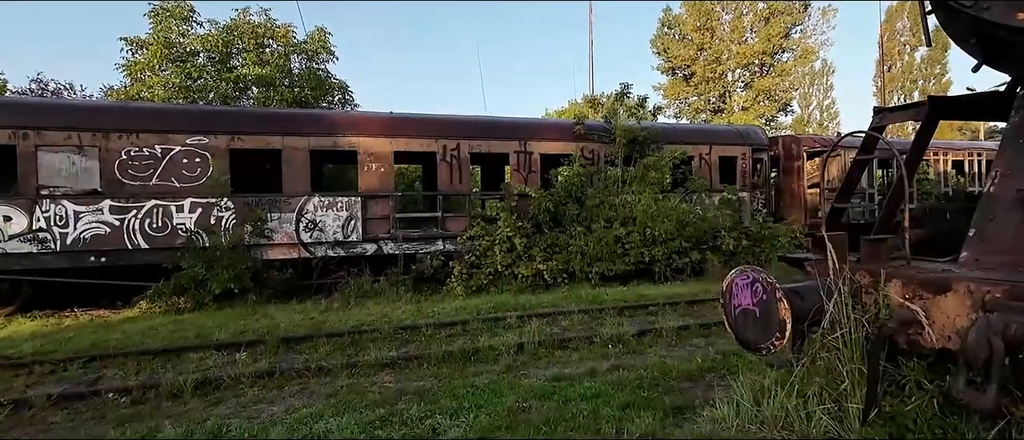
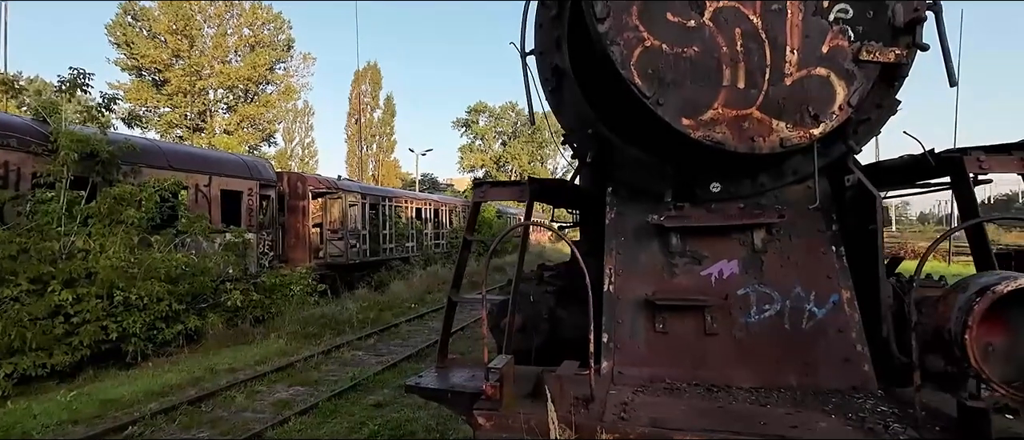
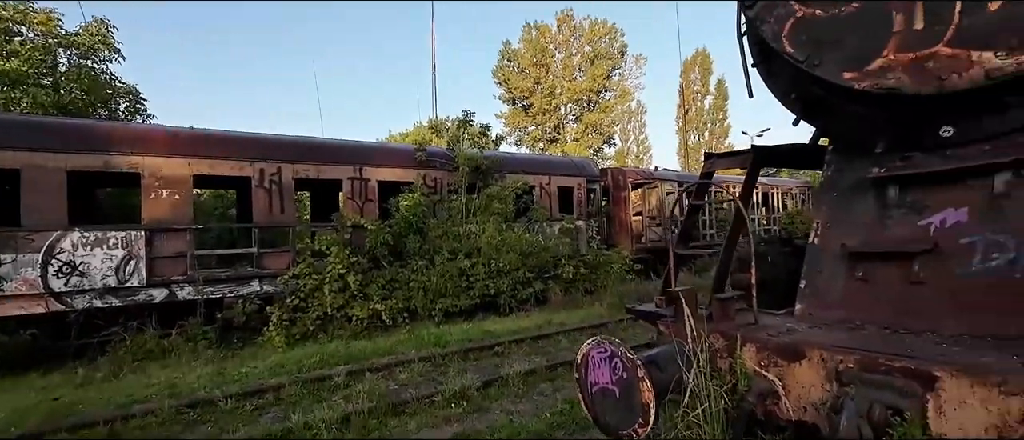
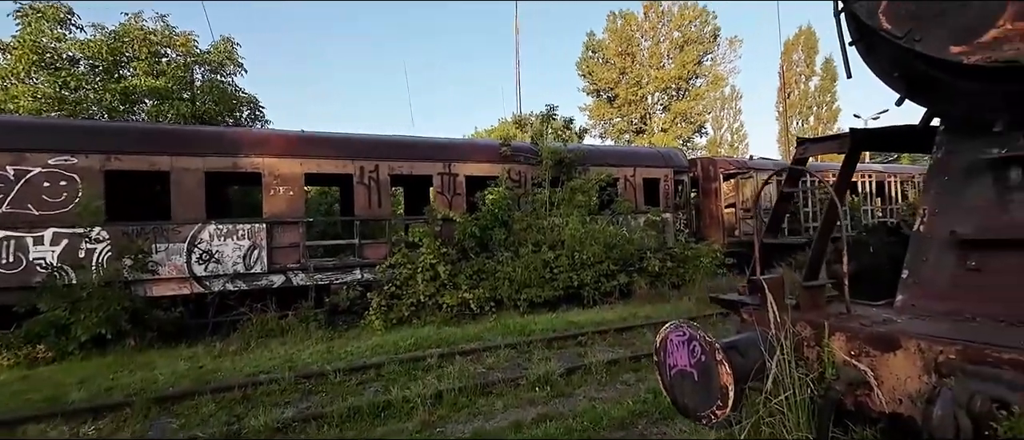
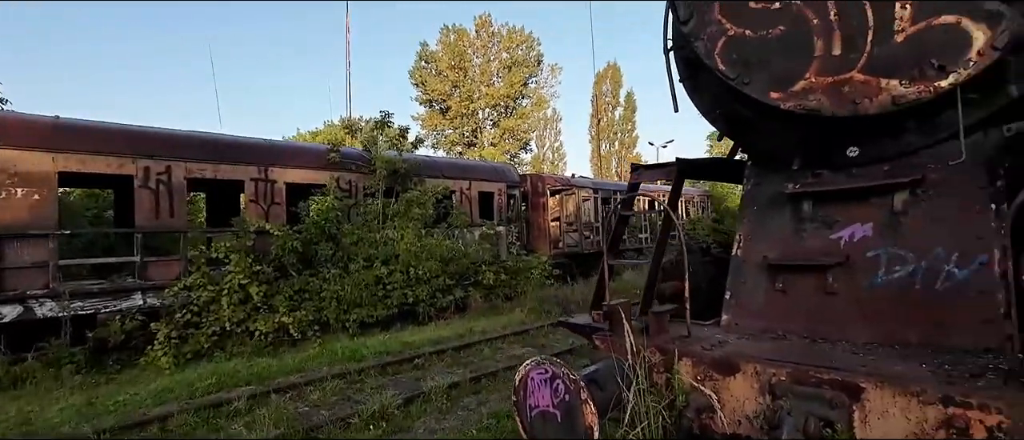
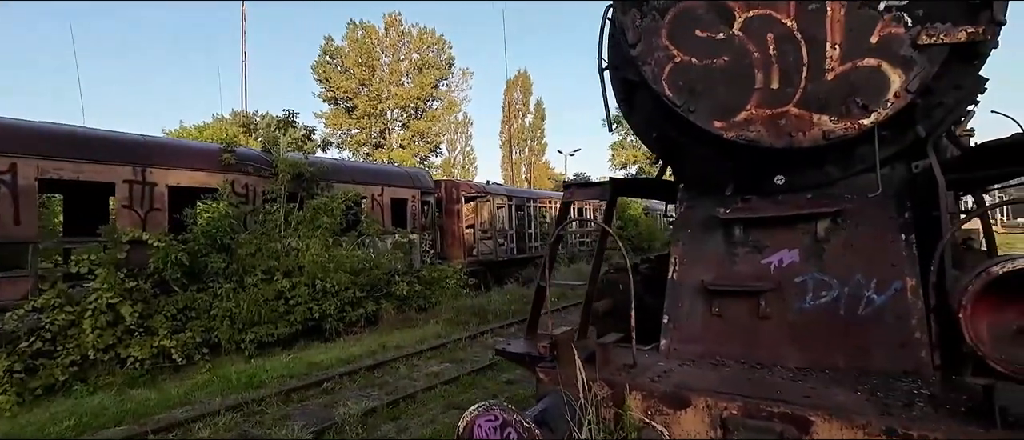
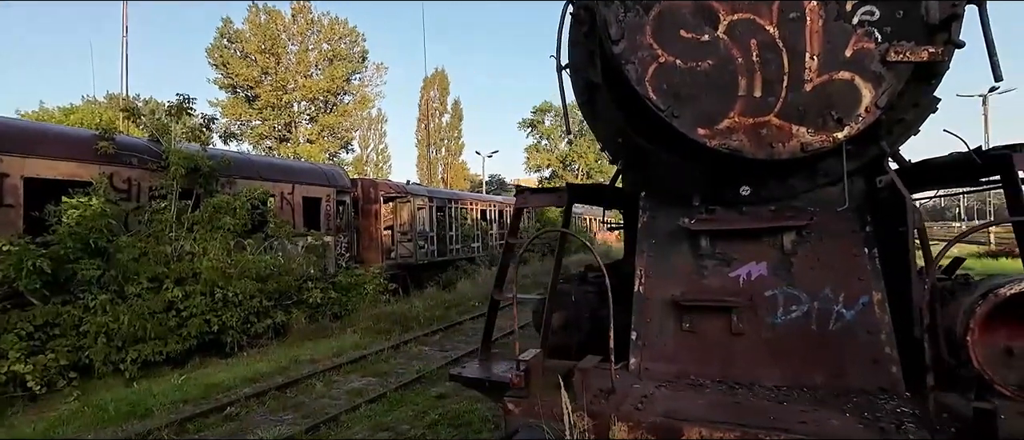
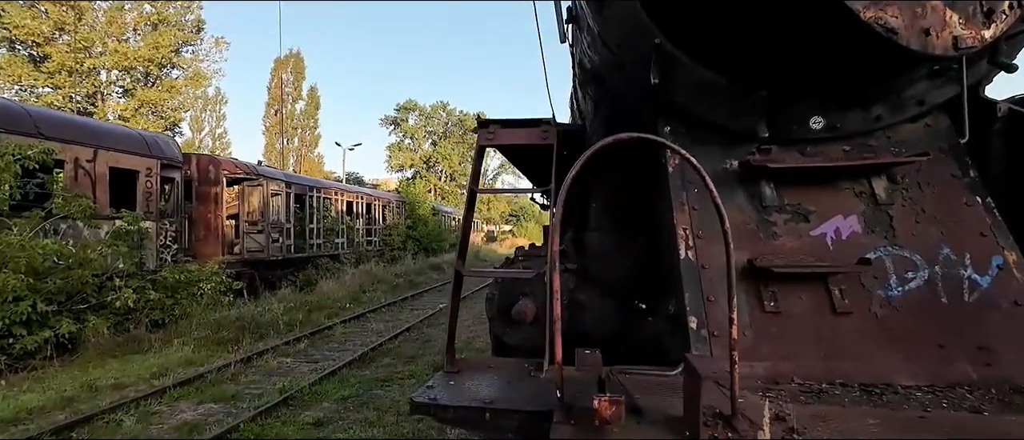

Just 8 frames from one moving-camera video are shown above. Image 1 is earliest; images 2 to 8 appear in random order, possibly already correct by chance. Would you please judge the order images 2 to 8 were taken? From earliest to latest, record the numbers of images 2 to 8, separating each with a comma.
4, 3, 5, 6, 7, 2, 8
